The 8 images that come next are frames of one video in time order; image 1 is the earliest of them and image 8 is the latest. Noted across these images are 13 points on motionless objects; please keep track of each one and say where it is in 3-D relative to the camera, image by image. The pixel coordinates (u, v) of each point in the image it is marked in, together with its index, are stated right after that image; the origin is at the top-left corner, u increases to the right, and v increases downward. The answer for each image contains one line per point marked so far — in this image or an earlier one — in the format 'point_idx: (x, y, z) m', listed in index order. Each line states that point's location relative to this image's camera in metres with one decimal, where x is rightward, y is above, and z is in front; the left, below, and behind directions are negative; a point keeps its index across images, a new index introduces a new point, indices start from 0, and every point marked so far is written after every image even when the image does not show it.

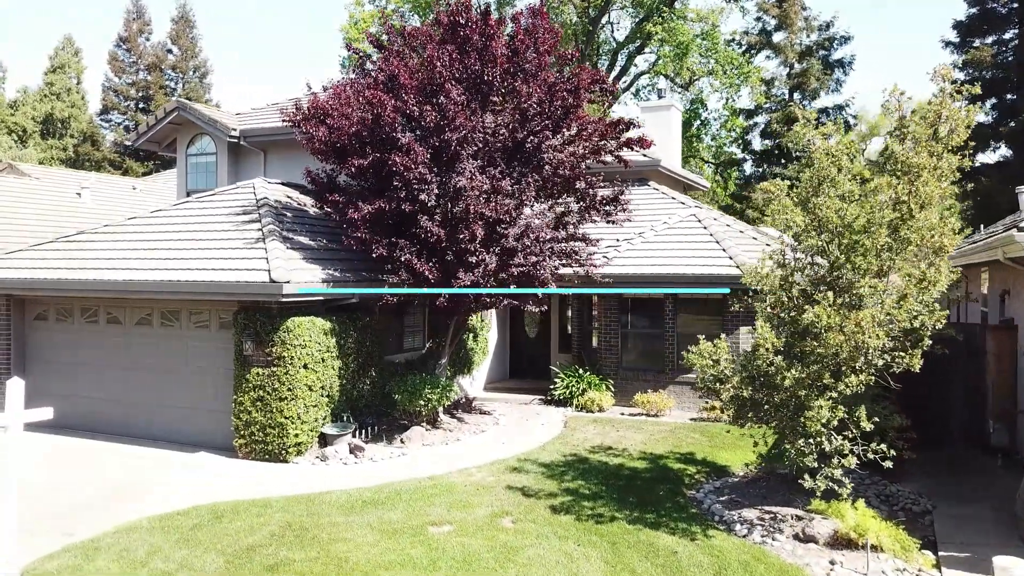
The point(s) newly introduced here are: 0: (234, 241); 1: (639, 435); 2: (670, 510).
0: (-4.7, +0.8, +11.5) m
1: (+2.2, -2.5, +11.6) m
2: (+1.9, -2.6, +8.1) m
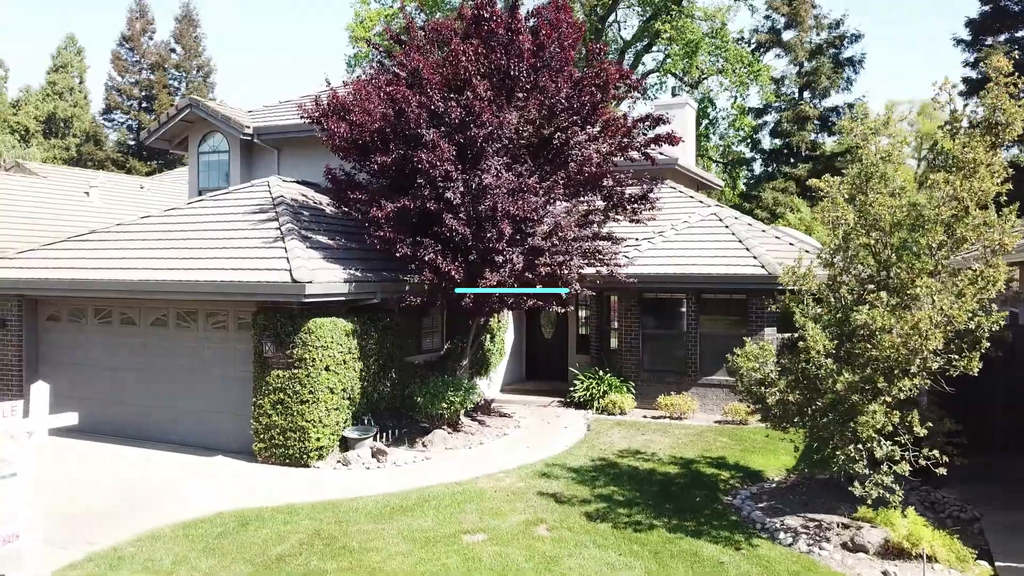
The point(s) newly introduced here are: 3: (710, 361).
0: (-4.3, +0.8, +11.3) m
1: (+2.6, -2.5, +11.4) m
2: (+2.3, -2.6, +7.9) m
3: (+4.0, -1.5, +13.9) m
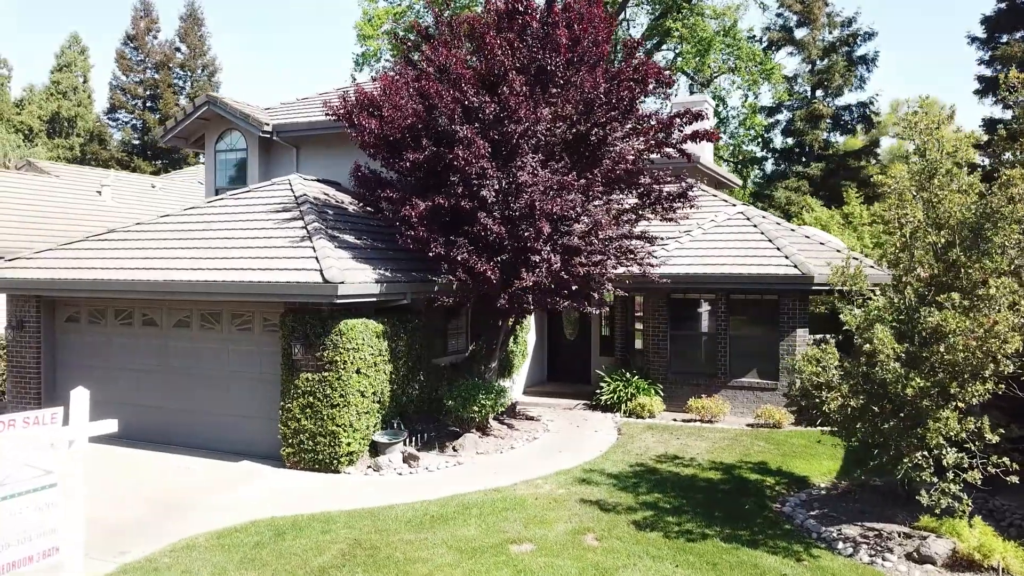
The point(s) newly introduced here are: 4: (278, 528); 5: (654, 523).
0: (-3.7, +0.8, +11.0) m
1: (+3.1, -2.5, +11.1) m
2: (+2.8, -2.6, +7.6) m
3: (+4.5, -1.5, +13.6) m
4: (-2.6, -2.7, +7.7) m
5: (+1.6, -2.6, +7.7) m
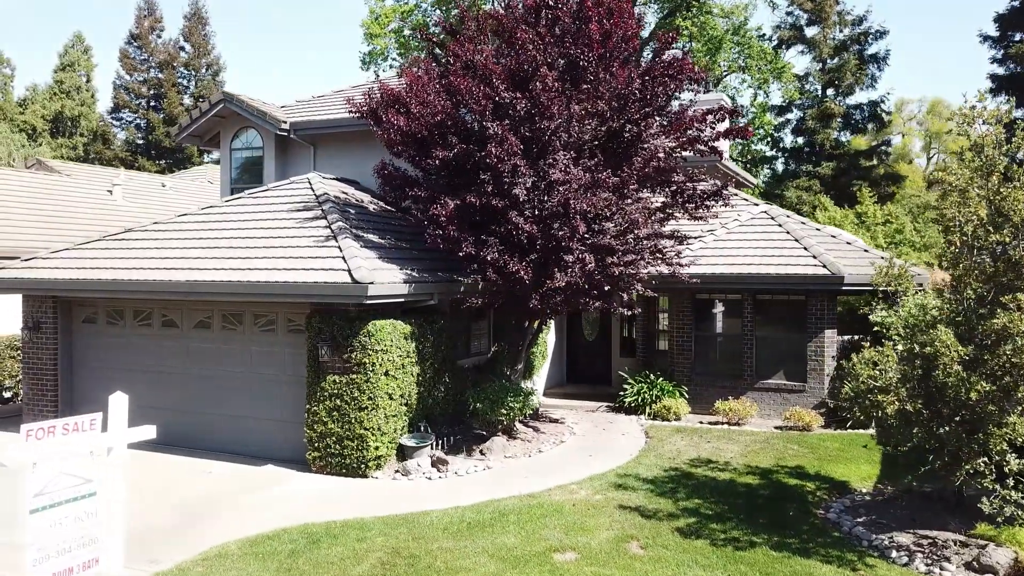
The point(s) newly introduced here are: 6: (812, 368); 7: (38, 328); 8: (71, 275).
0: (-3.3, +0.8, +10.8) m
1: (+3.5, -2.5, +10.9) m
2: (+3.2, -2.6, +7.4) m
3: (+5.0, -1.5, +13.4) m
4: (-2.2, -2.7, +7.5) m
5: (+2.0, -2.6, +7.5) m
6: (+5.7, -1.5, +13.0) m
7: (-8.2, -0.7, +11.9) m
8: (-7.3, +0.2, +11.3) m
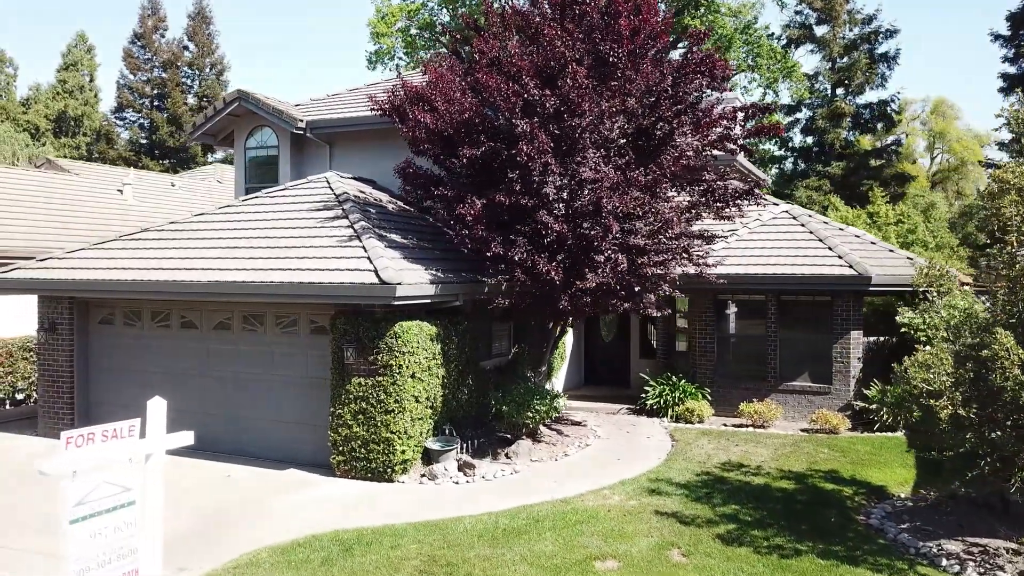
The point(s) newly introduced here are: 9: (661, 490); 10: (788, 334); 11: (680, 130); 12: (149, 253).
0: (-2.9, +0.7, +10.6) m
1: (+3.9, -2.5, +10.7) m
2: (+3.6, -2.7, +7.2) m
3: (+5.4, -1.5, +13.2) m
4: (-1.8, -2.7, +7.3) m
5: (+2.4, -2.7, +7.3) m
6: (+6.1, -1.5, +12.8) m
7: (-7.8, -0.7, +11.8) m
8: (-6.9, +0.2, +11.2) m
9: (+1.9, -2.6, +8.8) m
10: (+5.3, -0.9, +13.2) m
11: (+2.3, +2.2, +9.6) m
12: (-6.2, +0.6, +11.7) m
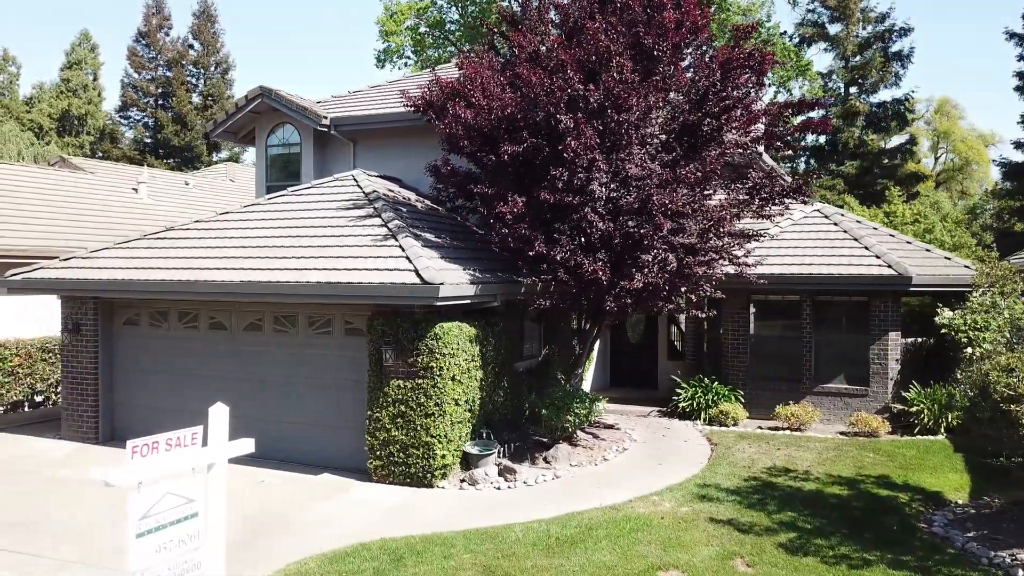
0: (-2.3, +0.7, +10.4) m
1: (+4.5, -2.5, +10.5) m
2: (+4.2, -2.7, +7.0) m
3: (+5.9, -1.5, +13.0) m
4: (-1.2, -2.7, +7.0) m
5: (+3.0, -2.7, +7.1) m
6: (+6.6, -1.5, +12.6) m
7: (-7.3, -0.7, +11.5) m
8: (-6.3, +0.2, +10.9) m
9: (+2.5, -2.6, +8.6) m
10: (+5.9, -0.9, +13.0) m
11: (+2.9, +2.2, +9.4) m
12: (-5.6, +0.6, +11.4) m
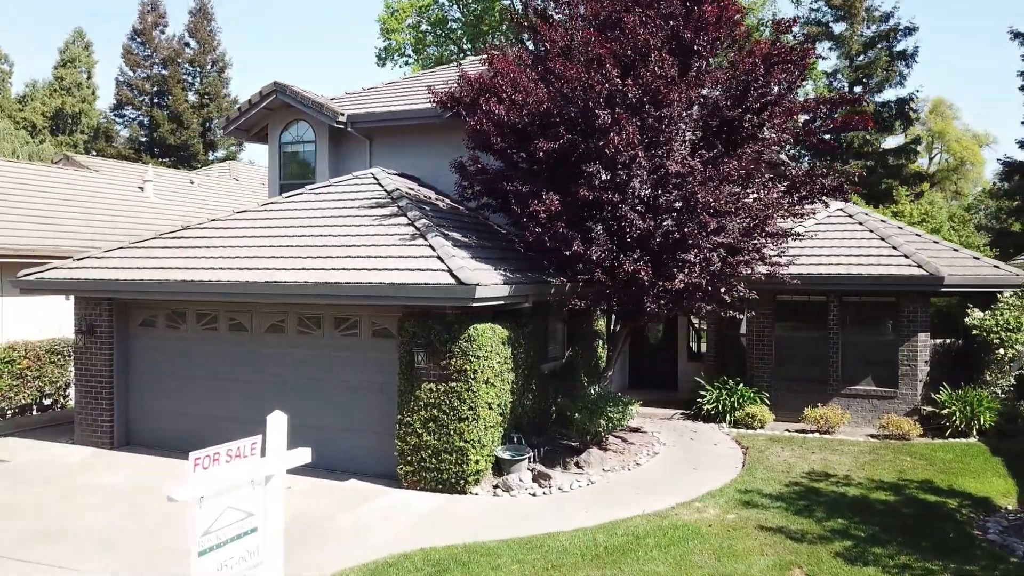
0: (-1.9, +0.7, +10.1) m
1: (+4.9, -2.5, +10.3) m
2: (+4.7, -2.7, +6.8) m
3: (+6.4, -1.5, +12.8) m
4: (-0.7, -2.7, +6.8) m
5: (+3.5, -2.7, +6.9) m
6: (+7.1, -1.5, +12.4) m
7: (-6.8, -0.7, +11.2) m
8: (-5.8, +0.2, +10.6) m
9: (+2.9, -2.6, +8.4) m
10: (+6.3, -0.9, +12.8) m
11: (+3.4, +2.2, +9.2) m
12: (-5.1, +0.6, +11.1) m
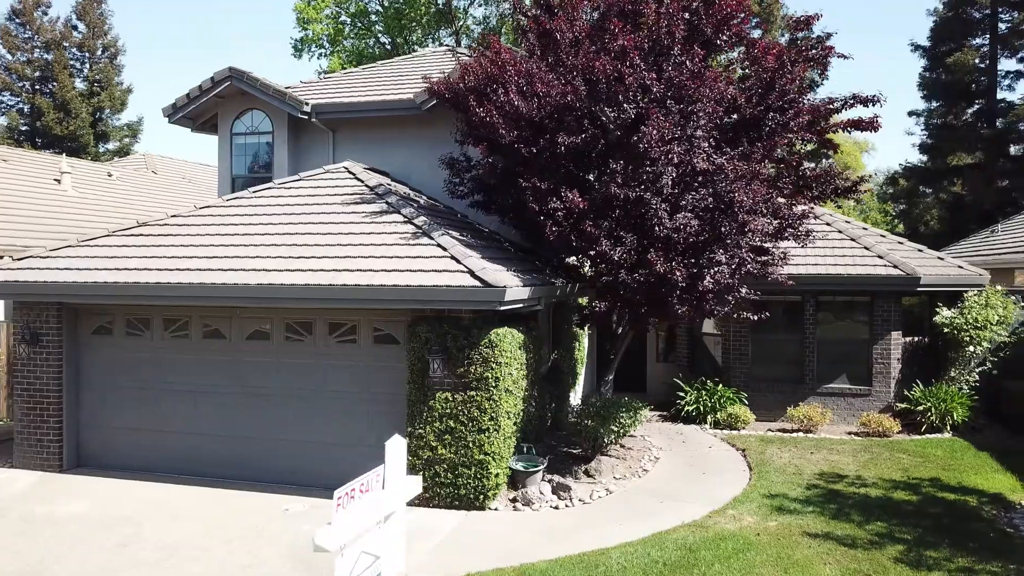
0: (-1.8, +0.7, +9.3) m
1: (+5.0, -2.5, +10.4) m
2: (+5.2, -2.7, +6.9) m
3: (+6.0, -1.5, +13.0) m
4: (-0.1, -2.7, +6.1) m
5: (+4.0, -2.7, +6.8) m
6: (+6.8, -1.5, +12.8) m
7: (-6.8, -0.8, +9.7) m
8: (-5.8, +0.1, +9.2) m
9: (+3.3, -2.6, +8.2) m
10: (+6.0, -0.9, +13.1) m
11: (+3.6, +2.2, +9.1) m
12: (-5.1, +0.5, +9.9) m
